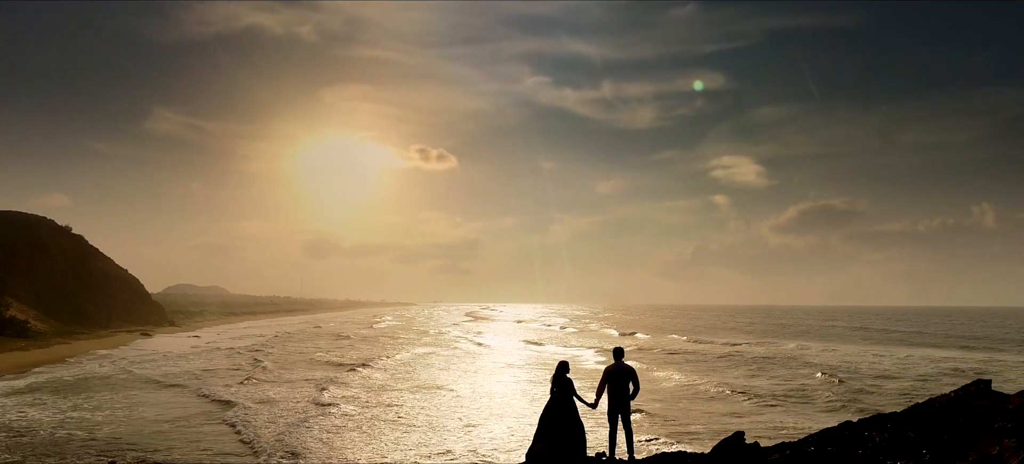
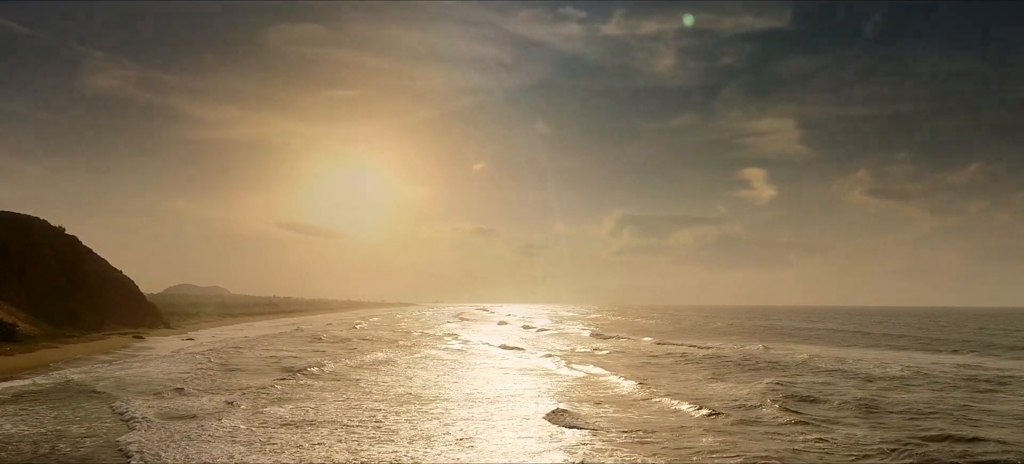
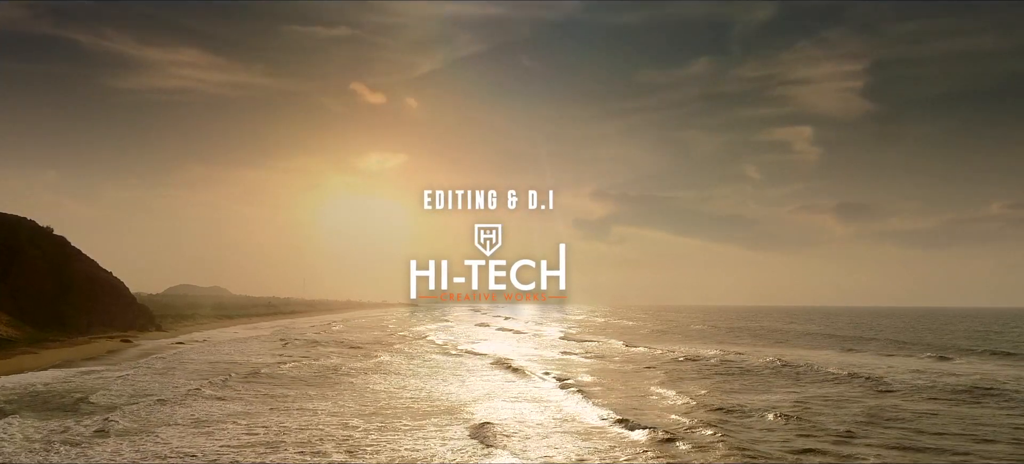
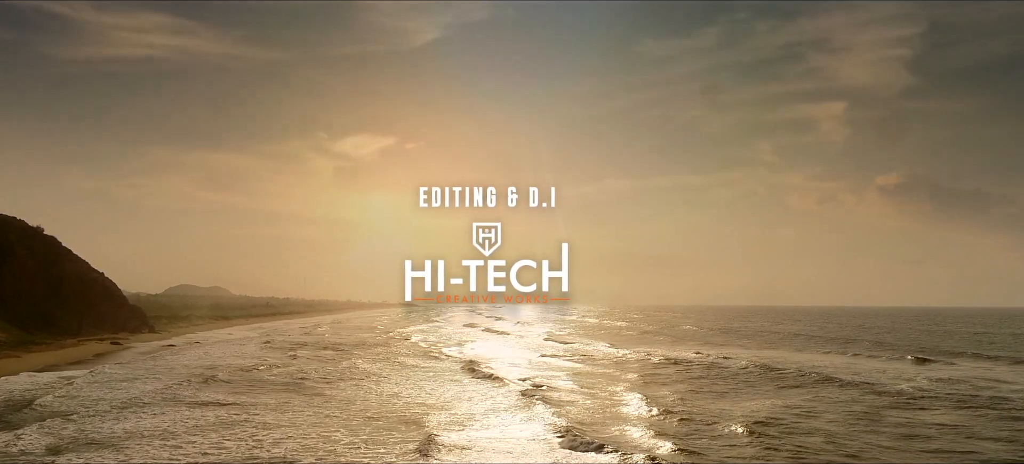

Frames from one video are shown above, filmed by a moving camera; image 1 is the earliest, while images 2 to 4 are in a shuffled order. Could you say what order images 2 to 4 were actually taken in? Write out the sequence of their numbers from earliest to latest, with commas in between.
2, 3, 4
